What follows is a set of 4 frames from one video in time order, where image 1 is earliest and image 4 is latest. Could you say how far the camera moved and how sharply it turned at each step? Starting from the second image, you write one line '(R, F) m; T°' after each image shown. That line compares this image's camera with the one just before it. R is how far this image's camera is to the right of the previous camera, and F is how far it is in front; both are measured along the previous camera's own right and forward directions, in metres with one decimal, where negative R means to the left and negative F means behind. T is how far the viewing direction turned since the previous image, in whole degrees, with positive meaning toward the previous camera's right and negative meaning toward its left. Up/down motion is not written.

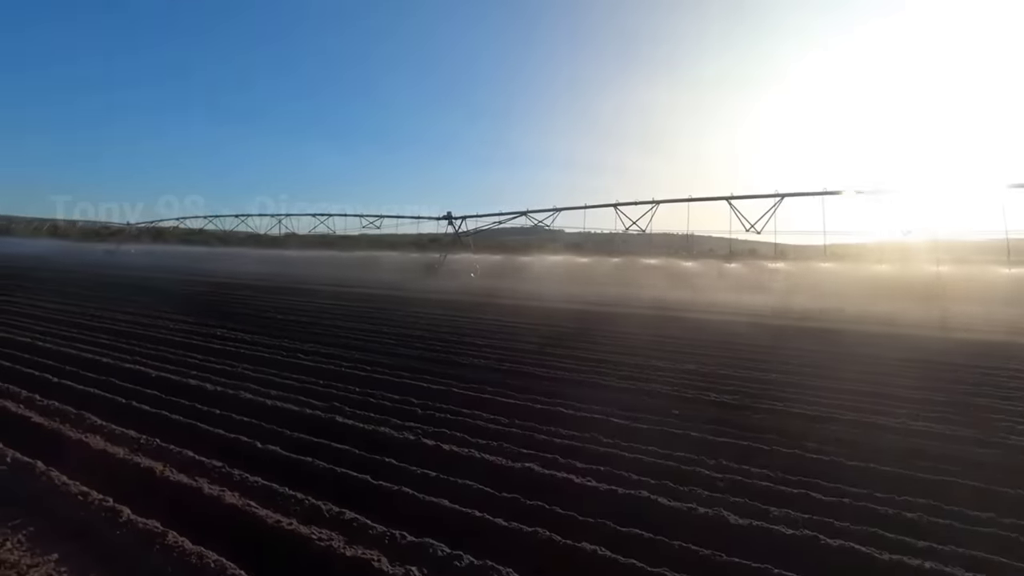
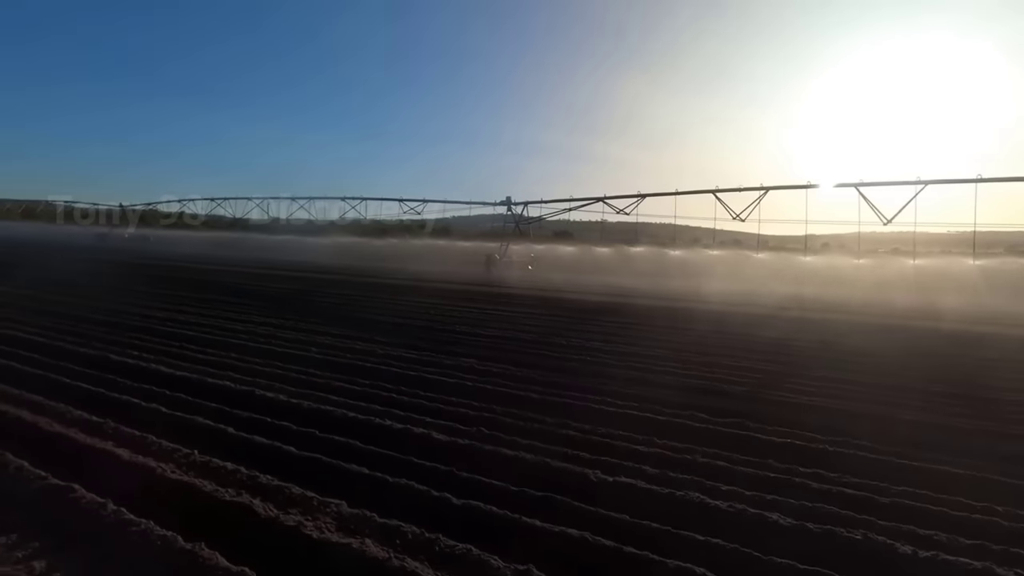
(-4.8, +3.9) m; +1°
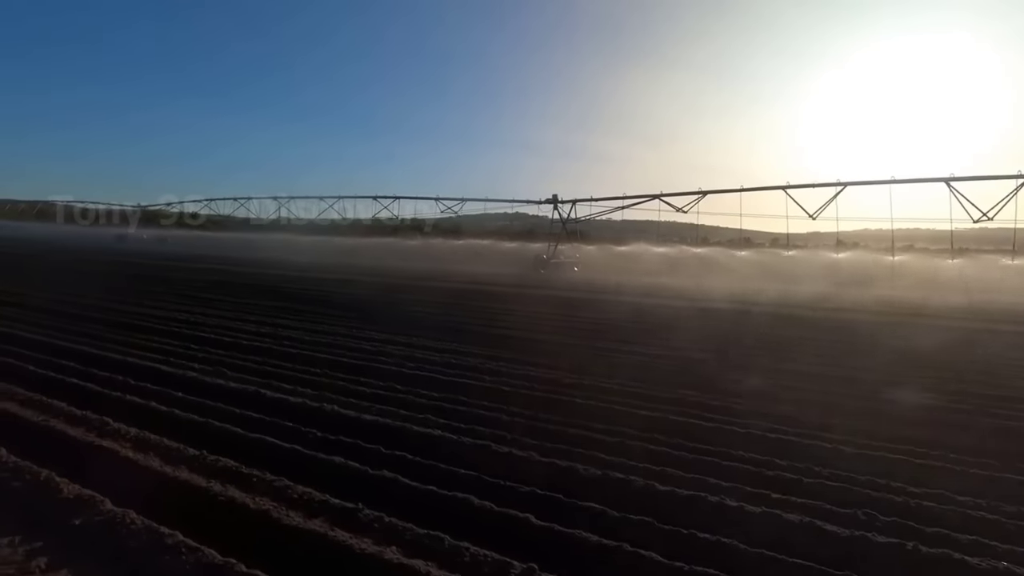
(-2.8, +2.1) m; 0°
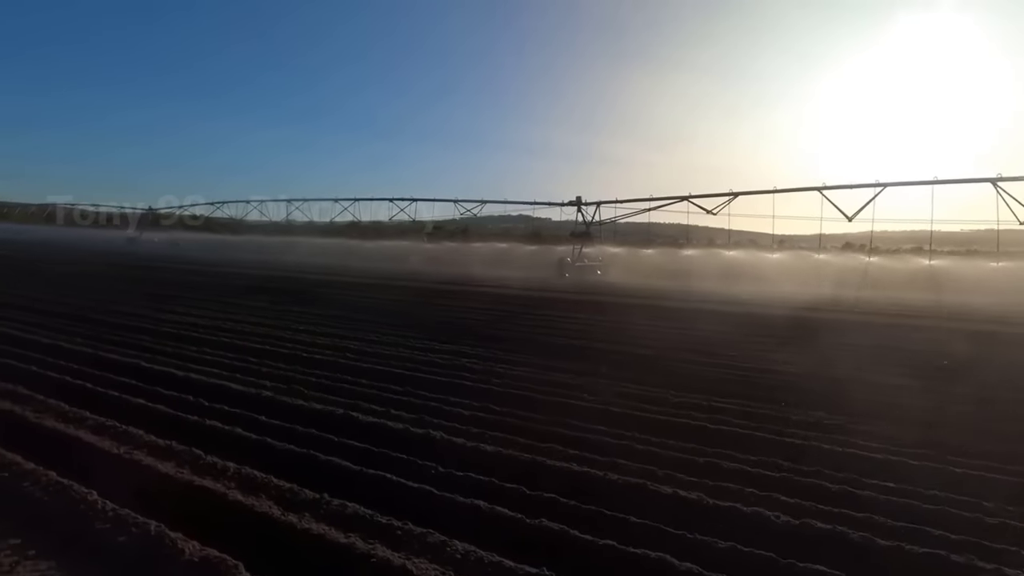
(-1.2, +0.9) m; 0°
